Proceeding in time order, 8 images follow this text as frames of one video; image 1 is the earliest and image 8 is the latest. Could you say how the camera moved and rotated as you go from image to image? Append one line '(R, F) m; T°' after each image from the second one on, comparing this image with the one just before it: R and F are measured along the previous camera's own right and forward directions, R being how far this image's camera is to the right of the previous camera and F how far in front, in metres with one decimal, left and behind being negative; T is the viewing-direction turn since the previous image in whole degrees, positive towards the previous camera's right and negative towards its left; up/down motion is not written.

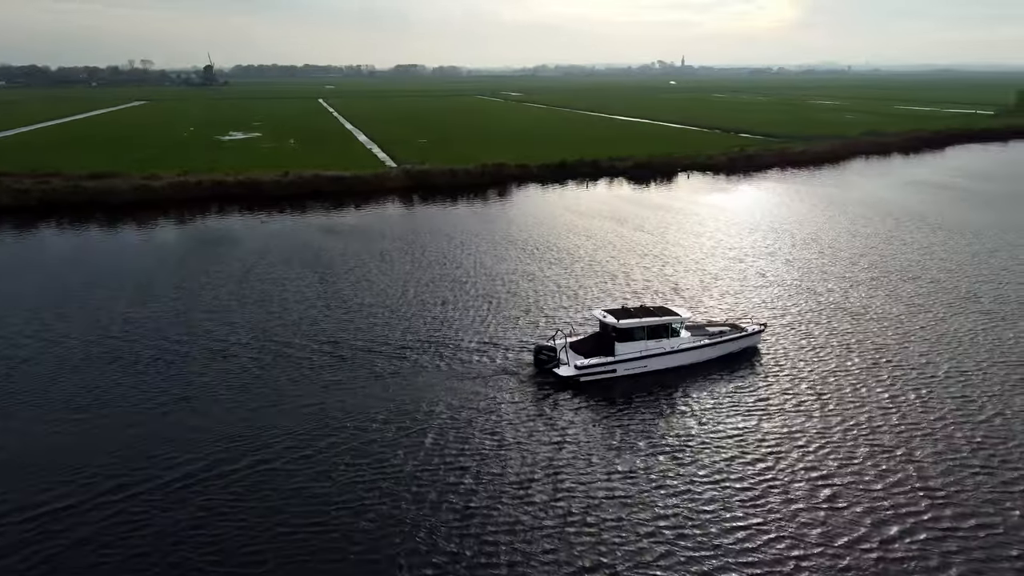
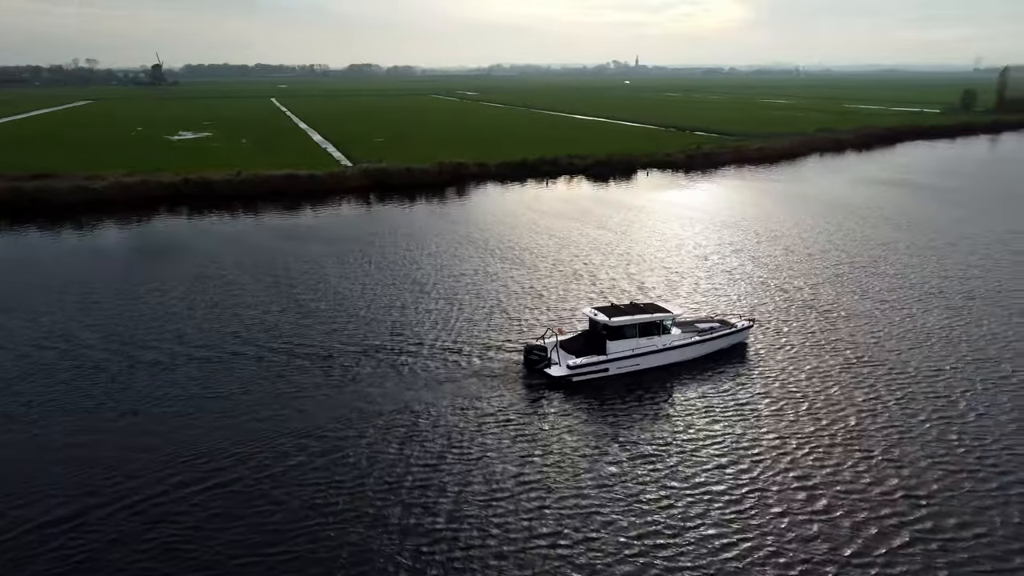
(-0.2, +0.9) m; +3°
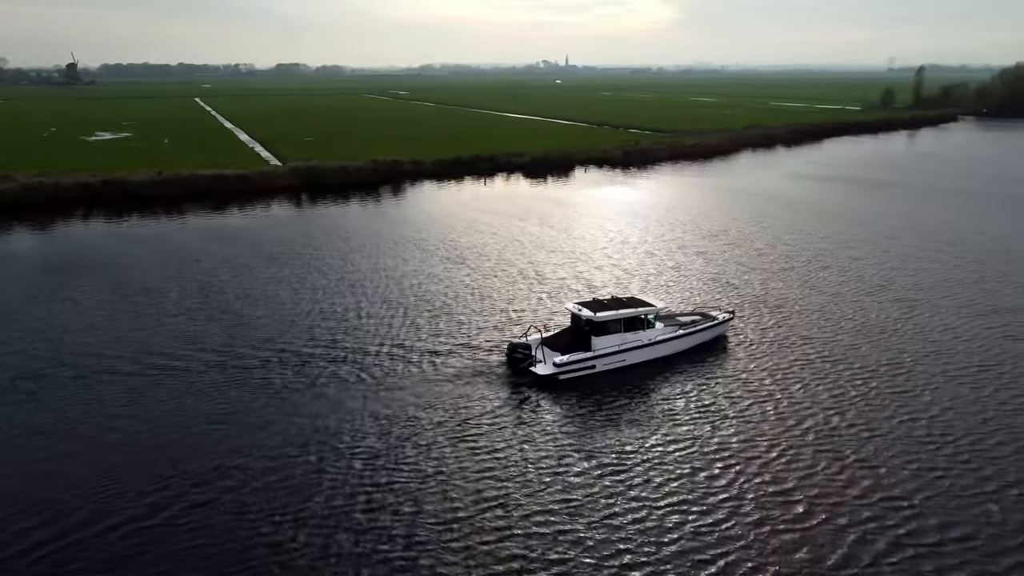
(-0.4, +1.5) m; +5°
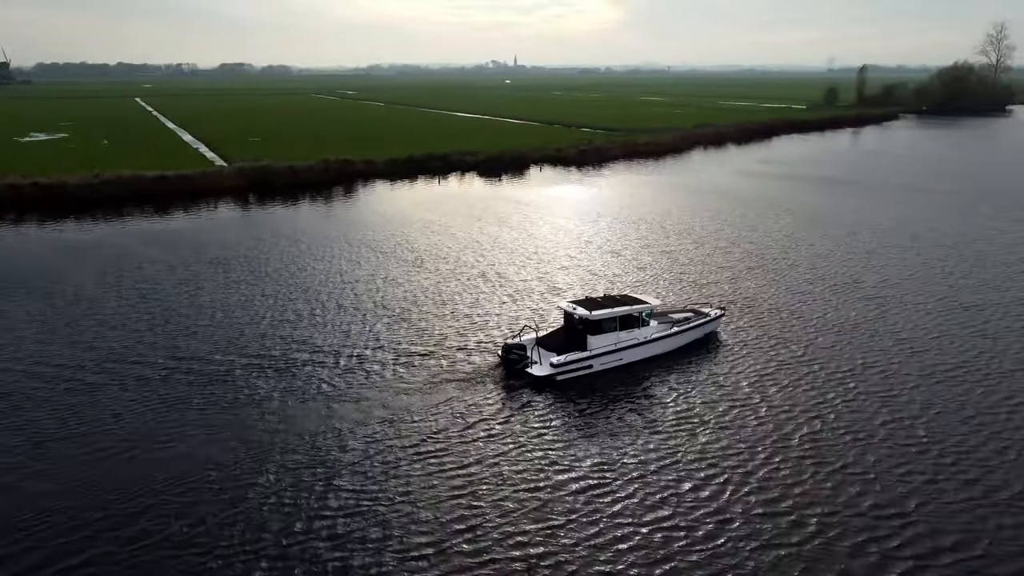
(-0.4, +1.4) m; +3°
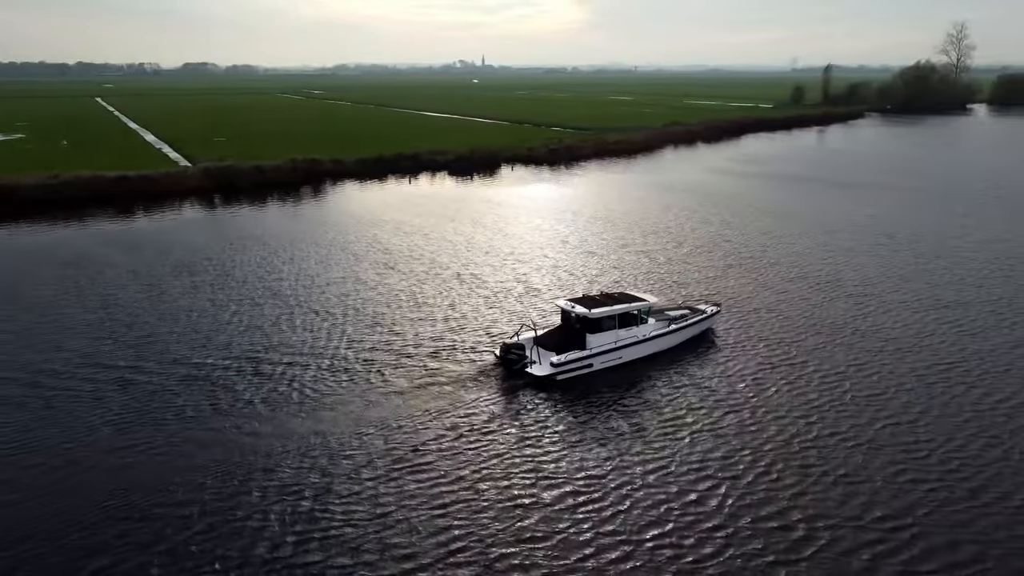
(+6.5, -3.5) m; -28°
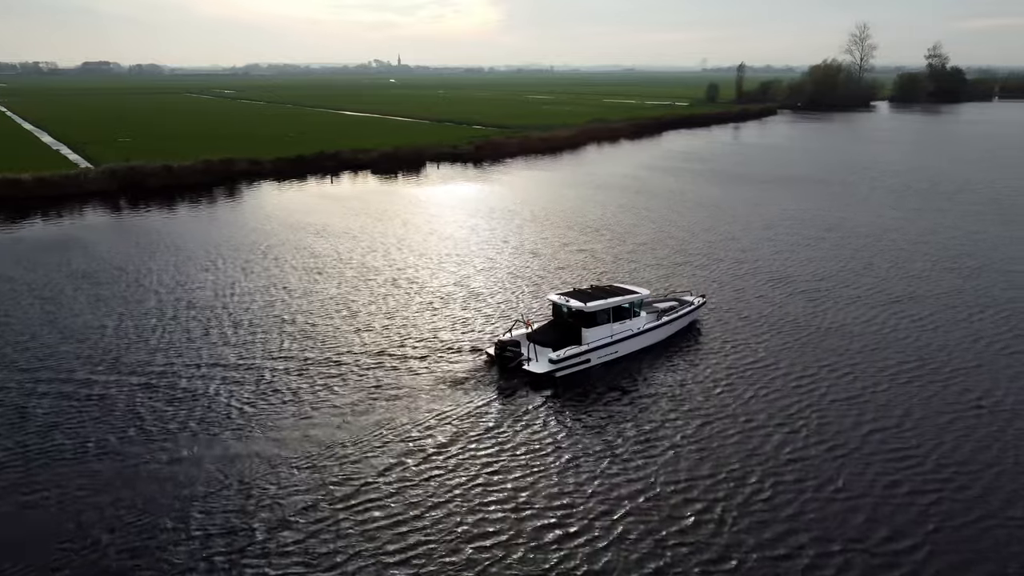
(-0.6, +1.4) m; +5°
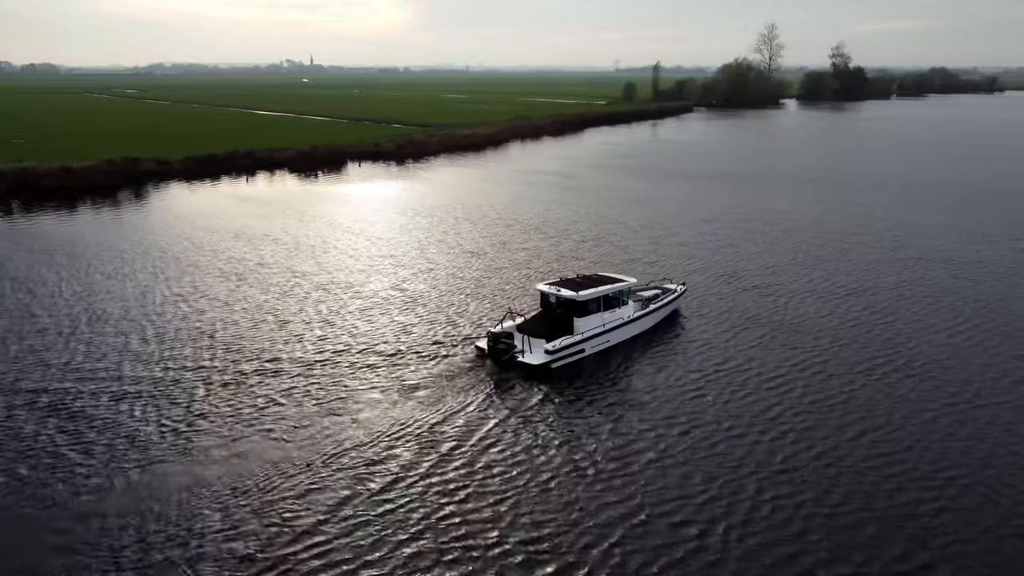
(-0.6, +1.5) m; +6°
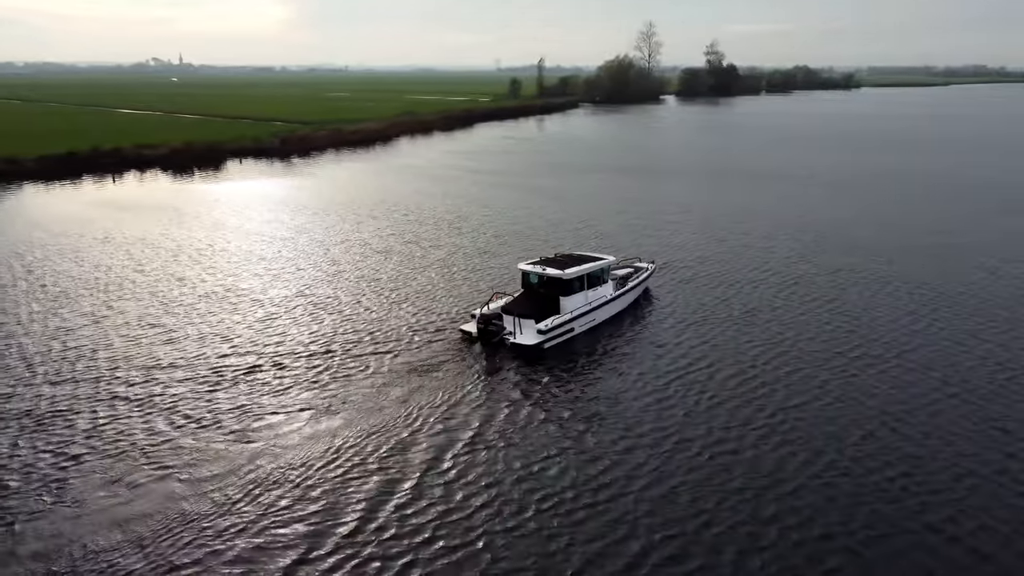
(-0.8, +2.2) m; +8°
